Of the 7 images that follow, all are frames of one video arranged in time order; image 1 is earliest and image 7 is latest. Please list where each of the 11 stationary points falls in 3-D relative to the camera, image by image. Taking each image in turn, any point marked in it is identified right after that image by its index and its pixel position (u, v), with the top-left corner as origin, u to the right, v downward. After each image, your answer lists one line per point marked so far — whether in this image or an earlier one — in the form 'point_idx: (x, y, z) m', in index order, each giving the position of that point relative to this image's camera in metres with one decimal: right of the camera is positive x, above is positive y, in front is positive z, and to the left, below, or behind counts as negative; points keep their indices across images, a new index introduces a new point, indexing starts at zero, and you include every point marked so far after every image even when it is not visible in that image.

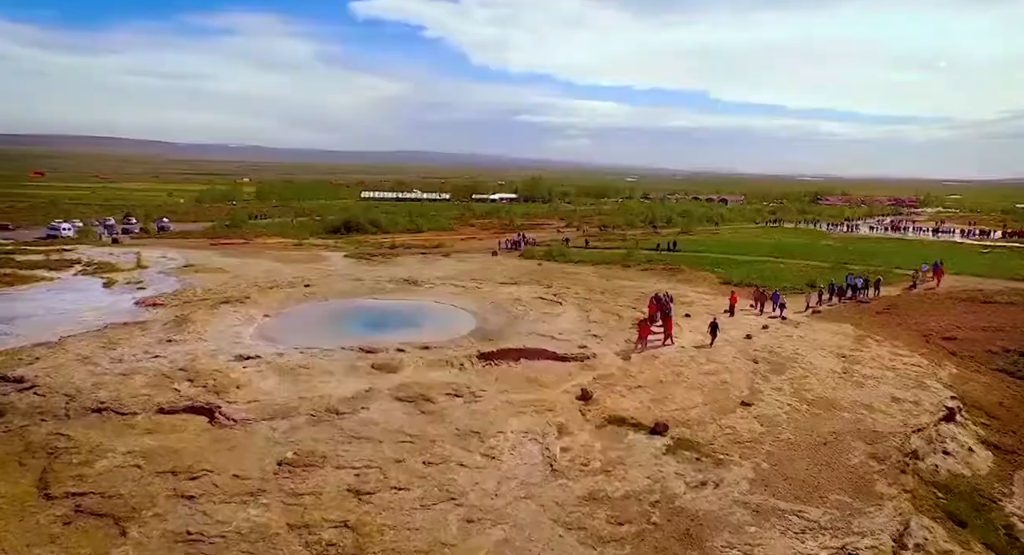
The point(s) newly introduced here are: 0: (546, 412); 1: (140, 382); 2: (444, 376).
0: (+0.9, -3.2, +14.5) m
1: (-9.0, -2.5, +14.9) m
2: (-1.7, -2.6, +15.9) m
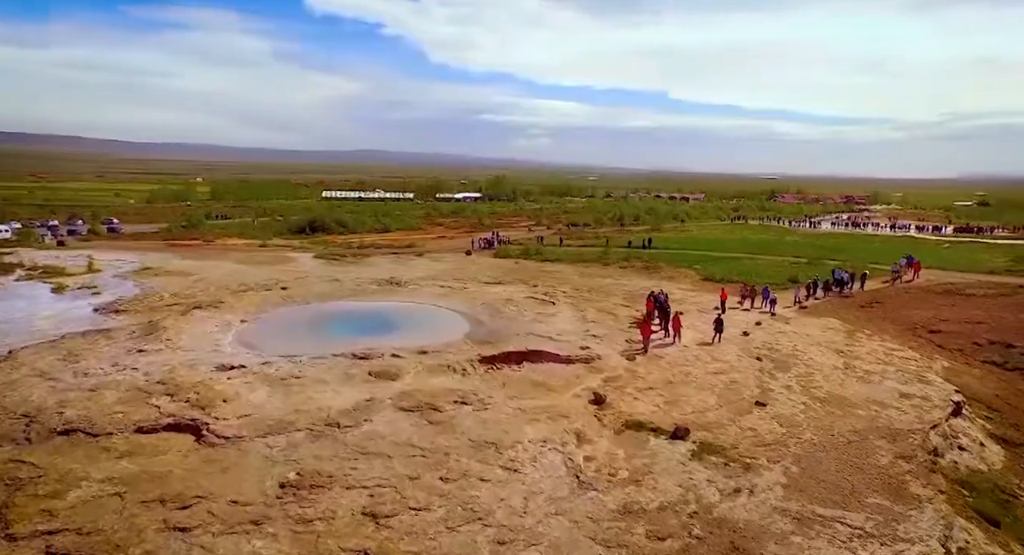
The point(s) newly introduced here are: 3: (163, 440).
0: (+1.1, -3.2, +13.7) m
1: (-8.7, -2.6, +13.4) m
2: (-1.5, -2.6, +14.9) m
3: (-6.7, -3.2, +11.9) m
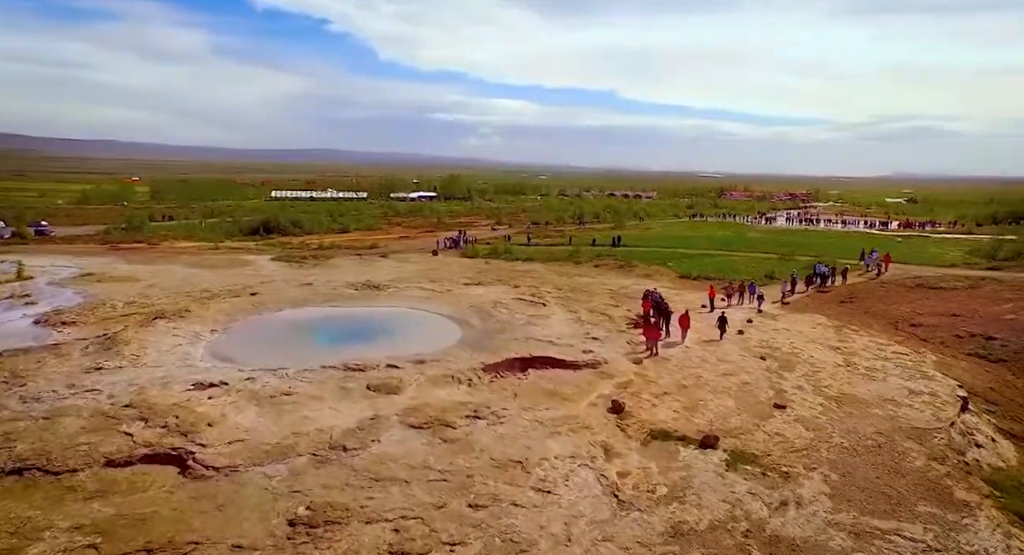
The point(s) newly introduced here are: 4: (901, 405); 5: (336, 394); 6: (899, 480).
0: (+1.5, -3.2, +12.7) m
1: (-8.3, -2.8, +11.7) m
2: (-1.2, -2.6, +13.8) m
3: (-6.2, -3.3, +10.3) m
4: (+9.7, -3.2, +15.4) m
5: (-3.8, -2.5, +13.4) m
6: (+7.2, -3.8, +11.5) m
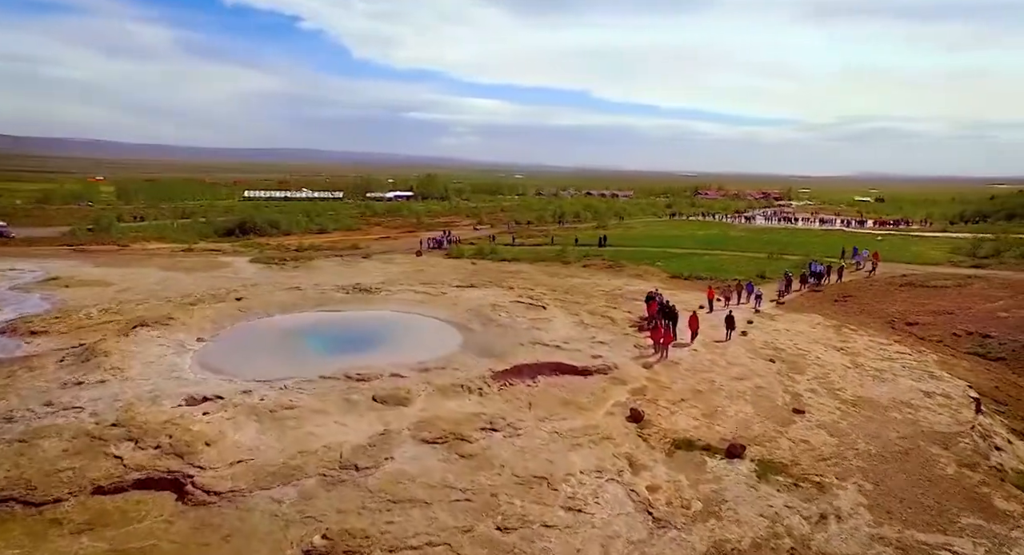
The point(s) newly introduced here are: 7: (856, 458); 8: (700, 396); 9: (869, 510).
0: (+1.9, -3.3, +12.1) m
1: (-7.9, -2.9, +10.6) m
2: (-0.9, -2.7, +13.0) m
3: (-5.7, -3.4, +9.4) m
4: (+9.9, -3.2, +15.1) m
5: (-3.5, -2.6, +12.6) m
6: (+7.6, -3.8, +11.1) m
7: (+6.8, -3.6, +12.2) m
8: (+4.6, -2.9, +14.9) m
9: (+6.0, -3.9, +10.4) m
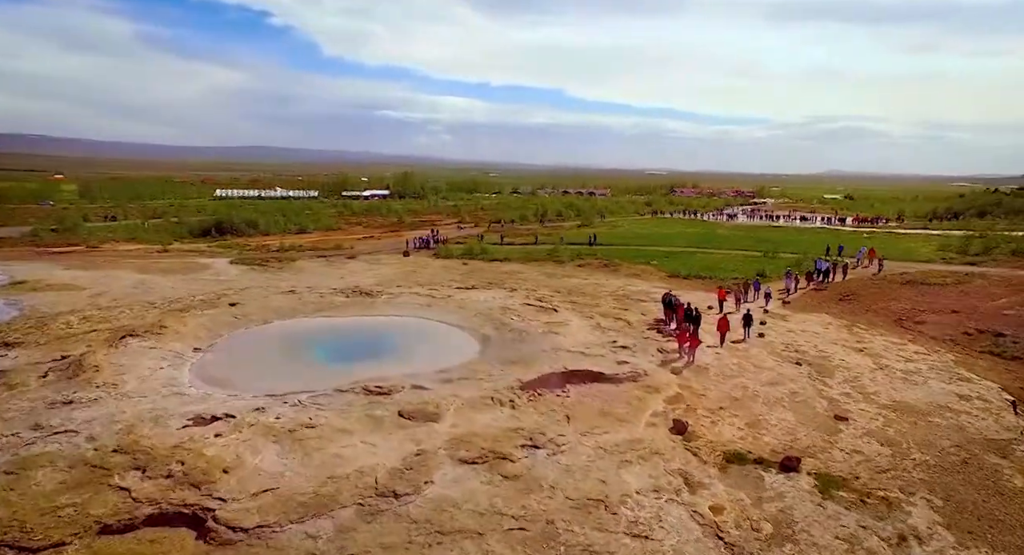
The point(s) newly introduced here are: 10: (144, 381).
0: (+2.7, -3.3, +11.3) m
1: (-7.0, -3.0, +9.4) m
2: (-0.2, -2.8, +12.1) m
3: (-4.8, -3.6, +8.2) m
4: (+10.6, -3.2, +14.6) m
5: (-2.7, -2.7, +11.5) m
6: (+8.4, -3.8, +10.5) m
7: (+7.6, -3.6, +11.6) m
8: (+5.2, -2.9, +14.2) m
9: (+6.9, -4.0, +9.7) m
10: (-7.9, -2.2, +13.2) m
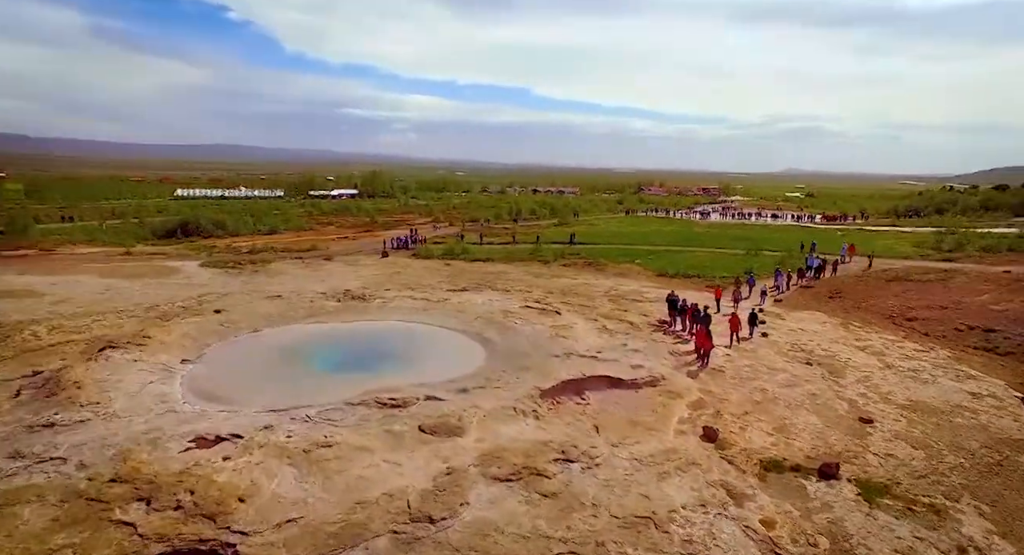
0: (+3.2, -3.4, +10.8) m
1: (-6.3, -3.2, +8.3) m
2: (+0.3, -2.9, +11.4) m
3: (-4.1, -3.7, +7.3) m
4: (+10.9, -3.2, +14.5) m
5: (-2.2, -2.8, +10.7) m
6: (+9.0, -3.8, +10.3) m
7: (+8.1, -3.6, +11.4) m
8: (+5.6, -2.9, +13.8) m
9: (+7.5, -4.0, +9.4) m
10: (-7.5, -2.4, +12.1) m
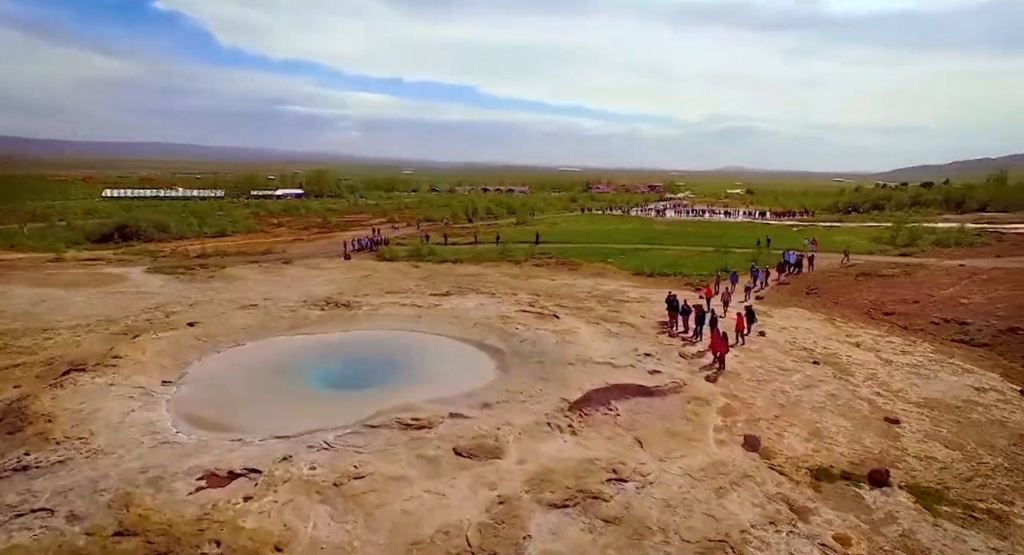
0: (+4.0, -3.4, +10.2) m
1: (-5.3, -3.4, +6.9) m
2: (+1.0, -3.0, +10.6) m
3: (-3.0, -3.9, +6.1) m
4: (+11.3, -3.1, +14.7) m
5: (-1.4, -3.0, +9.6) m
6: (+9.8, -3.7, +10.3) m
7: (+8.8, -3.6, +11.2) m
8: (+6.0, -2.9, +13.5) m
9: (+8.3, -3.9, +9.3) m
10: (-6.8, -2.6, +10.5) m
